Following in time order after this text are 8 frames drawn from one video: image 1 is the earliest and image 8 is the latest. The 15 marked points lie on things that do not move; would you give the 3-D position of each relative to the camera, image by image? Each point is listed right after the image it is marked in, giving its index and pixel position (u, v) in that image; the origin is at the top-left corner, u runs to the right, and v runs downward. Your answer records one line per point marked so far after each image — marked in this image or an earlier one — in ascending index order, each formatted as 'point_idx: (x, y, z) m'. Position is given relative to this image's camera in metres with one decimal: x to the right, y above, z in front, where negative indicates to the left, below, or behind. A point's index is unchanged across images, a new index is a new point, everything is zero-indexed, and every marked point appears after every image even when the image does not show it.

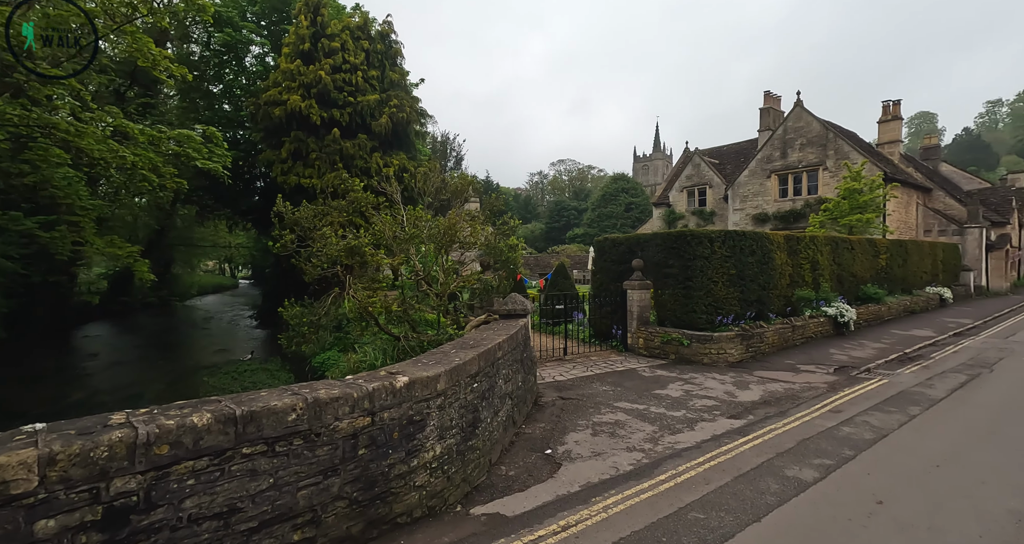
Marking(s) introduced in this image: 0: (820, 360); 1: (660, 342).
0: (+6.1, -1.7, +9.8) m
1: (+3.0, -1.4, +10.0) m
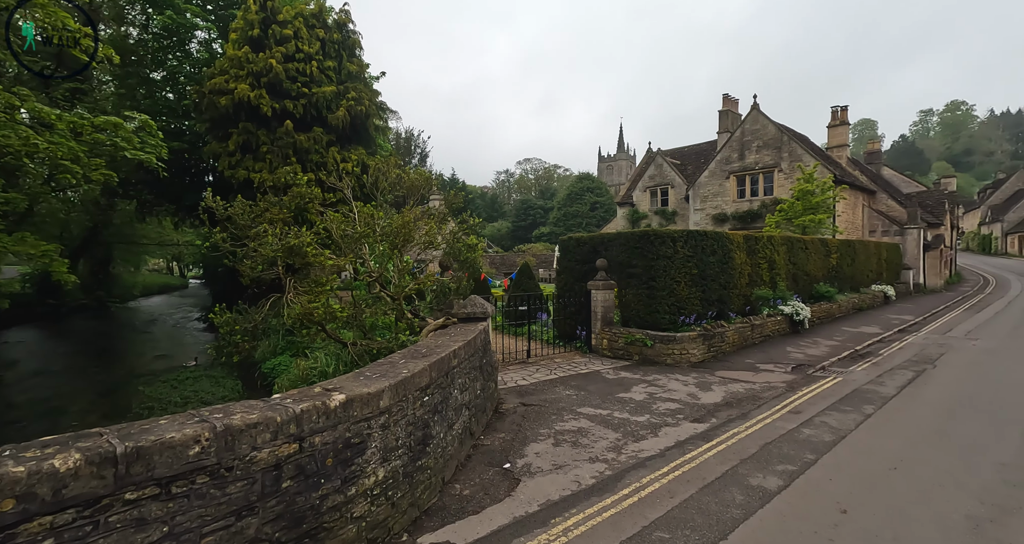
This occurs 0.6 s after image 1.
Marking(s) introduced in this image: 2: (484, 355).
0: (+5.3, -1.7, +9.9) m
1: (+2.2, -1.4, +9.8) m
2: (-0.4, -1.0, +6.0) m
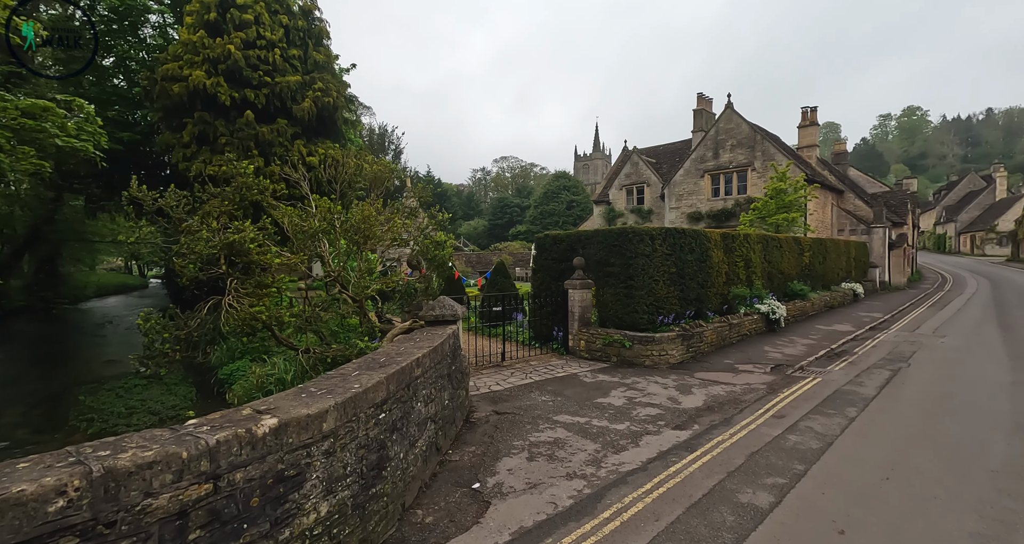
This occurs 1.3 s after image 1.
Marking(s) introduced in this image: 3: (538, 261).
0: (+4.8, -1.7, +9.7) m
1: (+1.7, -1.4, +9.5) m
2: (-0.7, -1.0, +5.5) m
3: (+0.6, +0.2, +11.1) m
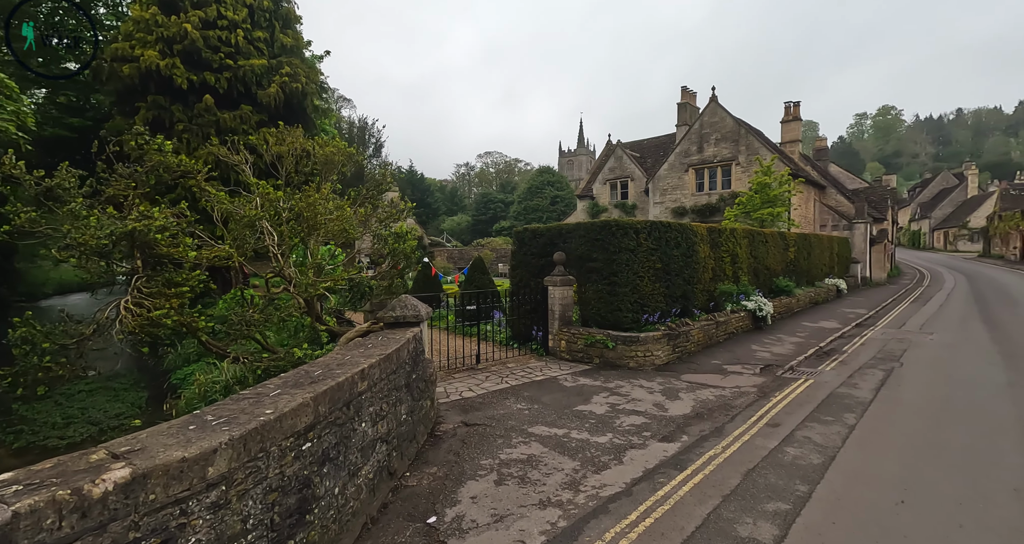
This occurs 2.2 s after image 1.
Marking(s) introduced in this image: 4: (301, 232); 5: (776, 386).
0: (+4.4, -1.6, +9.3) m
1: (+1.3, -1.3, +9.0) m
2: (-1.0, -1.0, +4.9) m
3: (+0.1, +0.3, +10.5) m
4: (-2.1, +0.4, +5.0) m
5: (+4.0, -1.7, +7.5) m
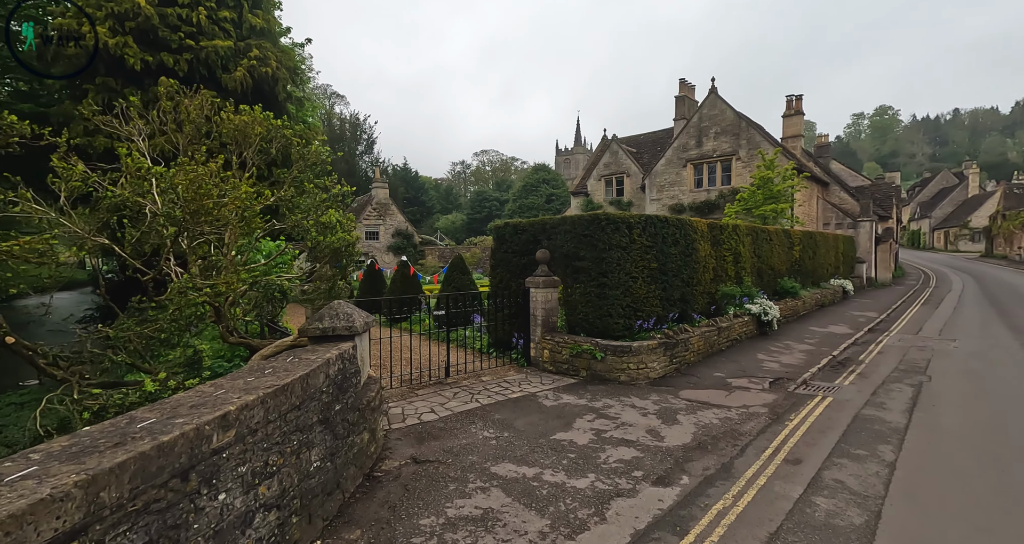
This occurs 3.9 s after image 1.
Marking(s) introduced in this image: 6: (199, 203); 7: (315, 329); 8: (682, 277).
0: (+4.0, -1.6, +8.2) m
1: (+0.9, -1.3, +7.9) m
2: (-1.4, -1.0, +3.8) m
3: (-0.3, +0.3, +9.4) m
4: (-2.5, +0.4, +3.9) m
5: (+3.6, -1.7, +6.4) m
6: (-2.3, +0.6, +3.7) m
7: (-1.7, -0.5, +4.4) m
8: (+3.1, -0.1, +8.9) m
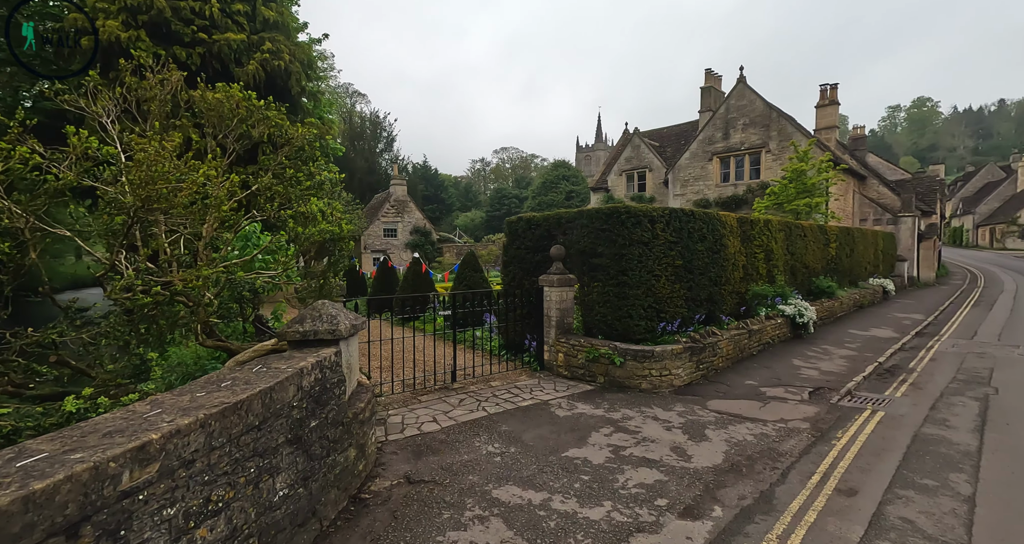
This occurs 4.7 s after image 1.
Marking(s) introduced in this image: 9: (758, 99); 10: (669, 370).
0: (+4.2, -1.6, +7.5) m
1: (+1.1, -1.3, +7.3) m
2: (-1.4, -1.0, +3.3) m
3: (-0.1, +0.4, +8.9) m
4: (-2.5, +0.4, +3.4) m
5: (+3.8, -1.7, +5.7) m
6: (-2.3, +0.6, +3.3) m
7: (-1.7, -0.5, +3.9) m
8: (+3.3, -0.1, +8.2) m
9: (+10.0, +7.0, +19.9) m
10: (+2.2, -1.4, +6.9) m
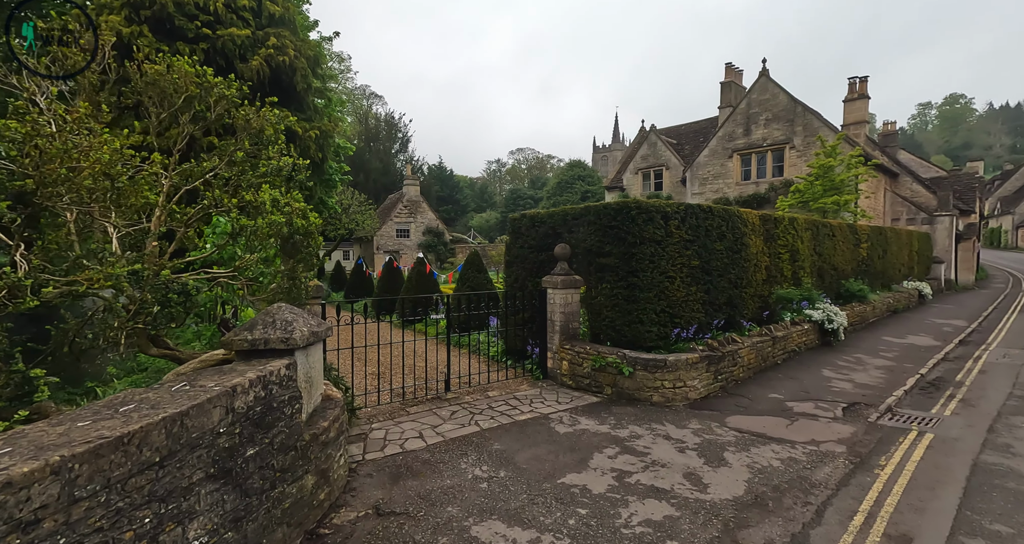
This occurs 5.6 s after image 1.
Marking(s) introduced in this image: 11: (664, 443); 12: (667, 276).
0: (+4.2, -1.6, +6.7) m
1: (+1.1, -1.3, +6.6) m
2: (-1.5, -1.0, +2.7) m
3: (0.0, +0.4, +8.3) m
4: (-2.6, +0.4, +2.9) m
5: (+3.7, -1.7, +5.0) m
6: (-2.5, +0.6, +2.8) m
7: (-1.8, -0.5, +3.4) m
8: (+3.3, -0.1, +7.5) m
9: (+10.4, +6.9, +19.0) m
10: (+2.2, -1.4, +6.2) m
11: (+1.6, -1.7, +5.0) m
12: (+2.0, 0.0, +6.5) m
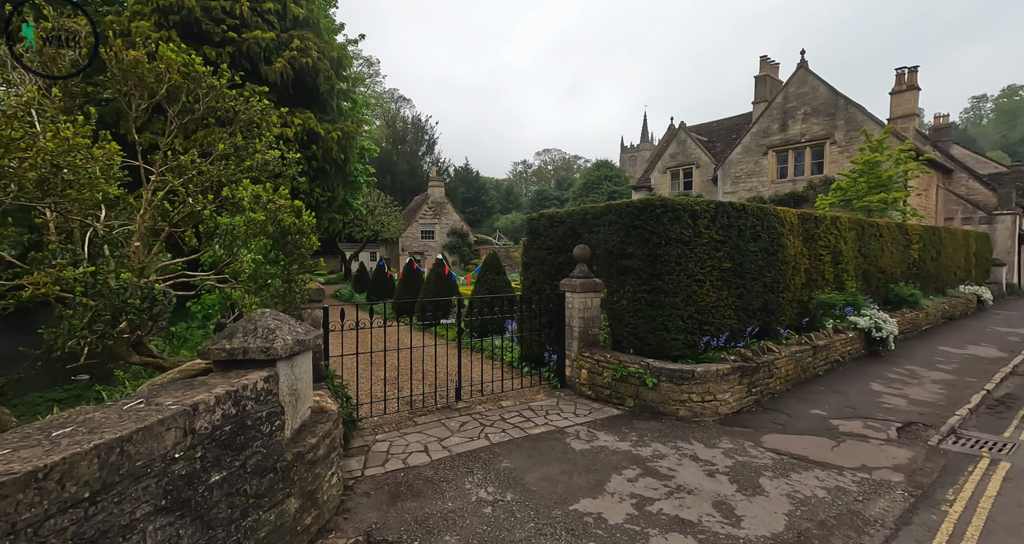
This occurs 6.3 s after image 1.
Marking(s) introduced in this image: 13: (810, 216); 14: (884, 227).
0: (+4.4, -1.6, +6.1) m
1: (+1.3, -1.3, +6.2) m
2: (-1.5, -1.0, +2.4) m
3: (+0.3, +0.3, +7.9) m
4: (-2.6, +0.4, +2.7) m
5: (+3.8, -1.8, +4.4) m
6: (-2.5, +0.6, +2.5) m
7: (-1.8, -0.5, +3.1) m
8: (+3.6, -0.1, +6.9) m
9: (+11.3, +6.8, +18.0) m
10: (+2.3, -1.4, +5.7) m
11: (+1.7, -1.8, +4.5) m
12: (+2.2, -0.1, +5.9) m
13: (+5.0, +0.9, +8.1) m
14: (+8.0, +1.0, +10.6) m
